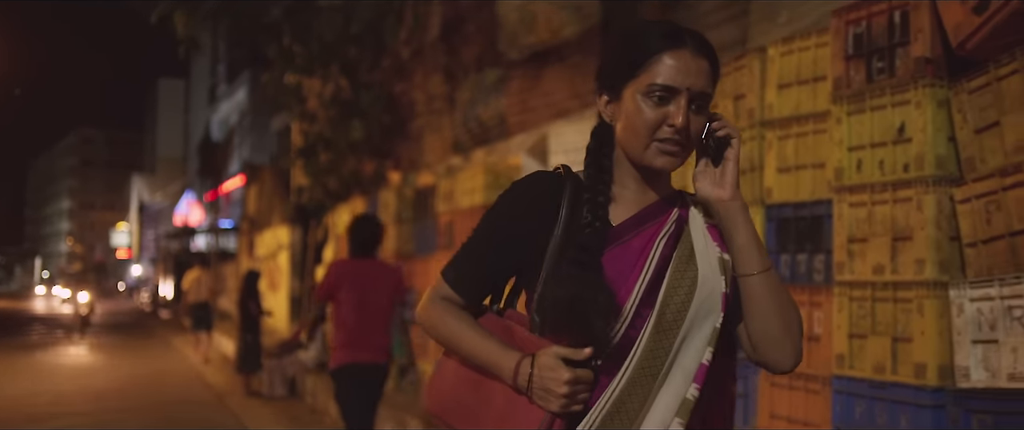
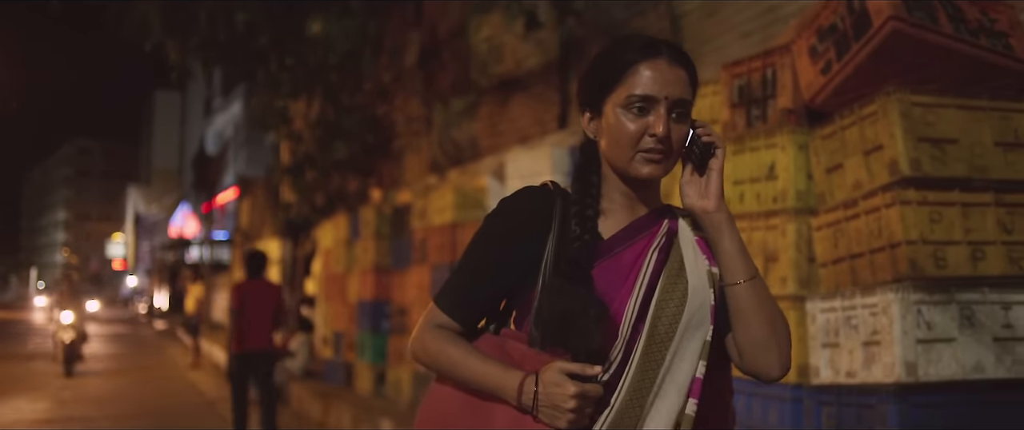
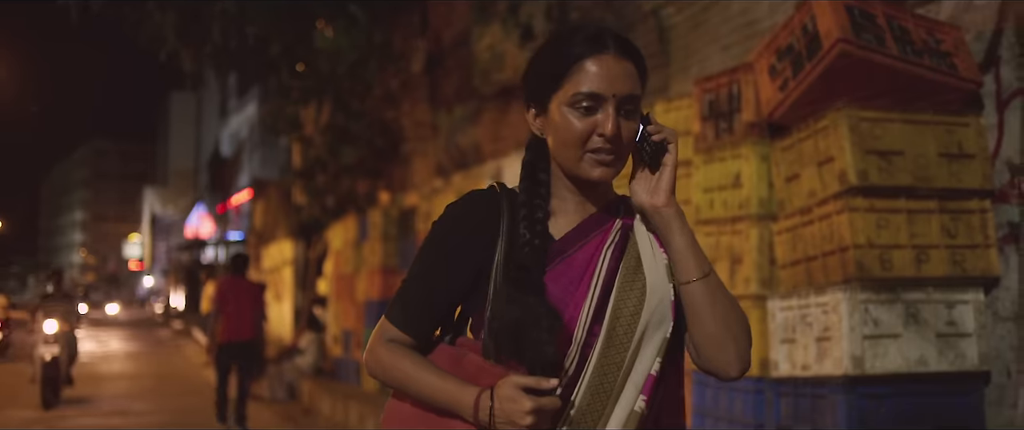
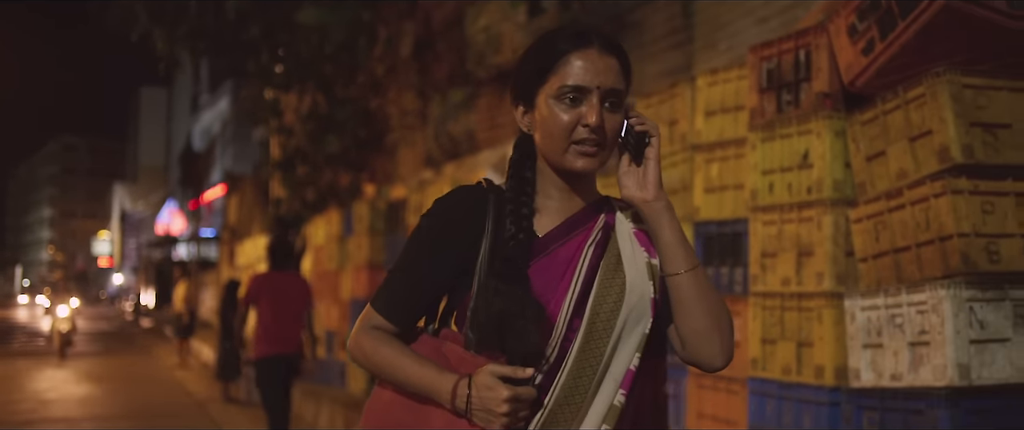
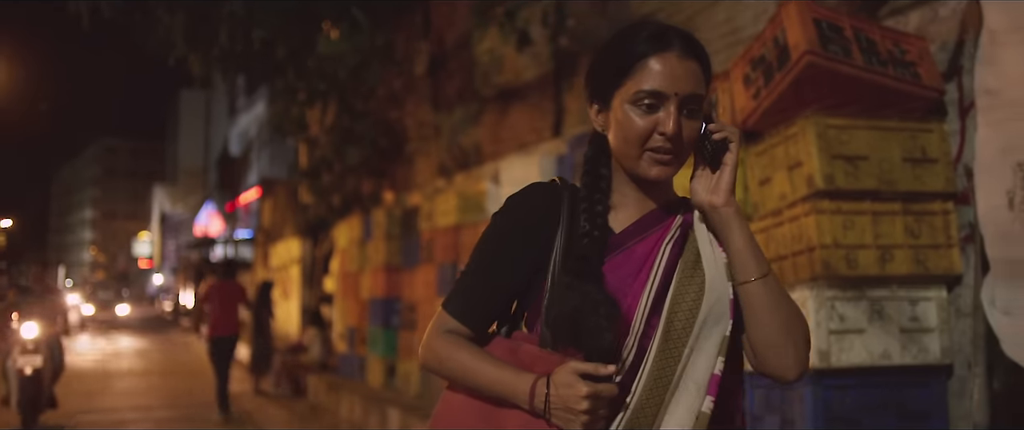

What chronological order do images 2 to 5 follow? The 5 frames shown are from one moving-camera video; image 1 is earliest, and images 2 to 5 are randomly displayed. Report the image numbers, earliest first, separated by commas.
4, 2, 3, 5
